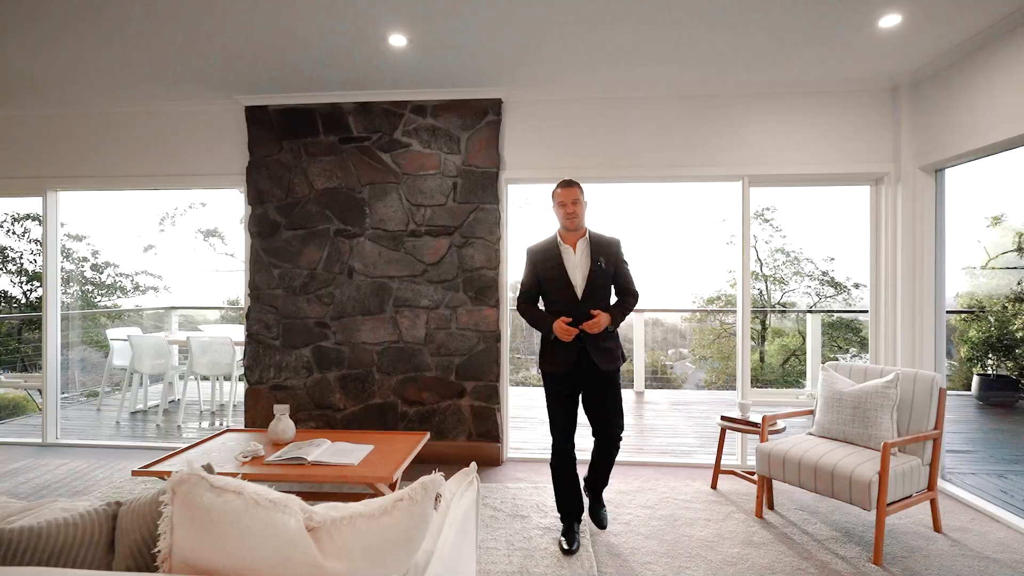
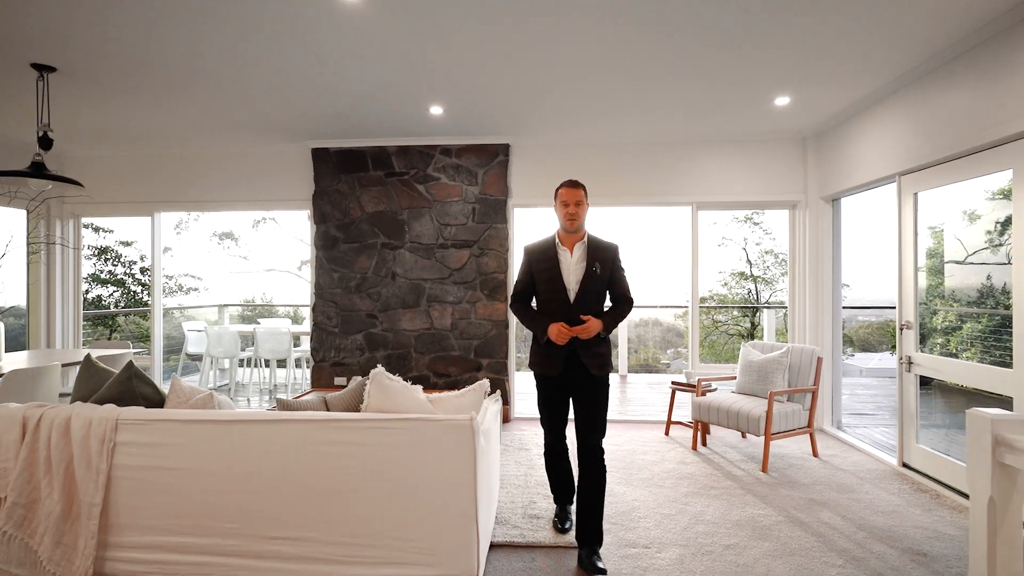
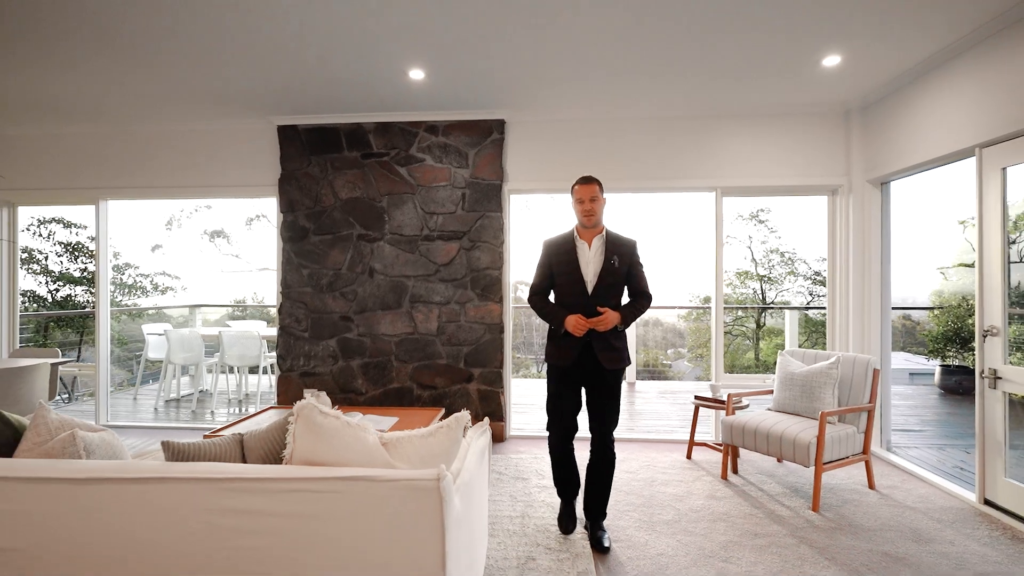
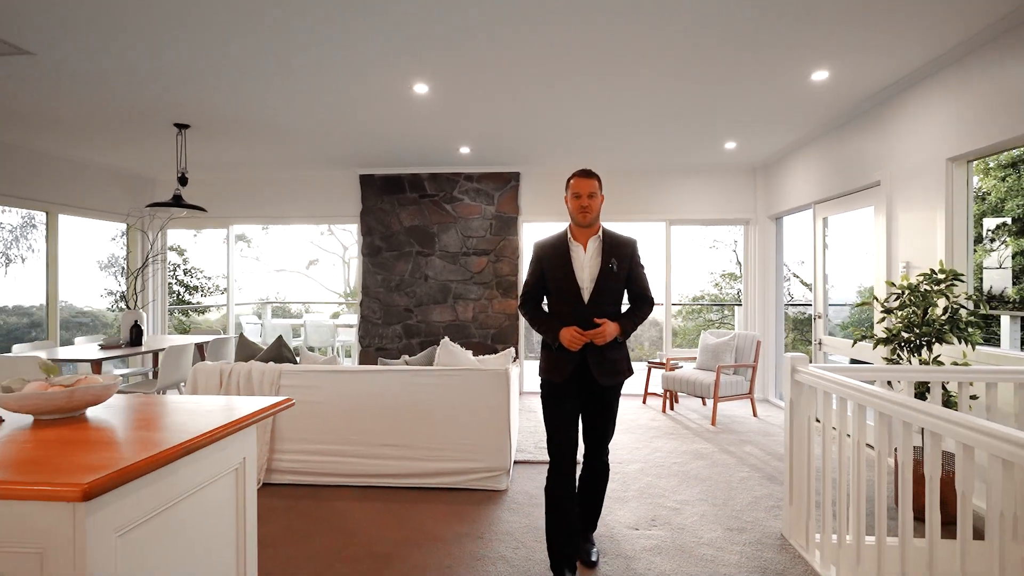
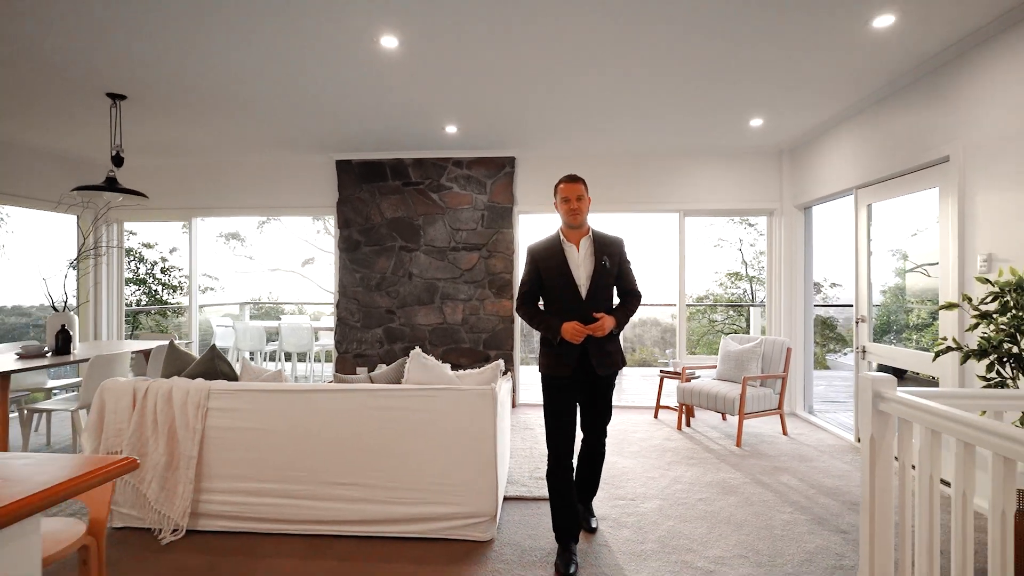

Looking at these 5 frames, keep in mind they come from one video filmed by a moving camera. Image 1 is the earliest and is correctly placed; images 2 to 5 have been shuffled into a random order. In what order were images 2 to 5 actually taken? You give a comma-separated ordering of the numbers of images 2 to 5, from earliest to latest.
3, 2, 5, 4
